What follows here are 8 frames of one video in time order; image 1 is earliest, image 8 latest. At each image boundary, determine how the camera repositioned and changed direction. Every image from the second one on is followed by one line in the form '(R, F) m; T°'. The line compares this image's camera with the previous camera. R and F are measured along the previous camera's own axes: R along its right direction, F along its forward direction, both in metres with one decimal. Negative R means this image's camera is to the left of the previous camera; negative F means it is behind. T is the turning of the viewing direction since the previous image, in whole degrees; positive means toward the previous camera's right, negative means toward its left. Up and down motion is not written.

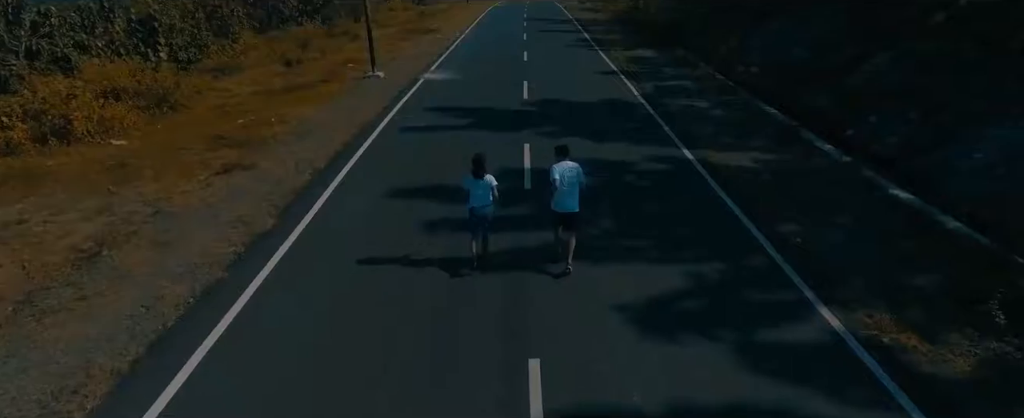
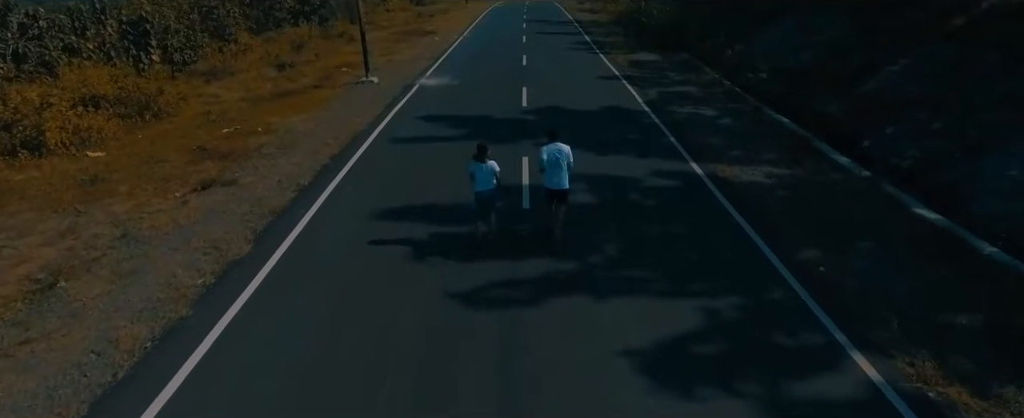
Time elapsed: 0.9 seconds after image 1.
(0.0, +0.8) m; 0°
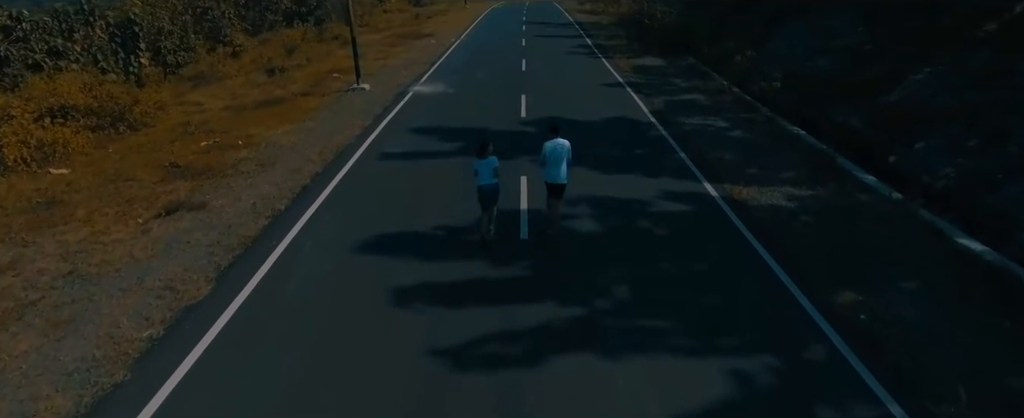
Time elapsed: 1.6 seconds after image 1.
(+0.1, +1.1) m; 0°
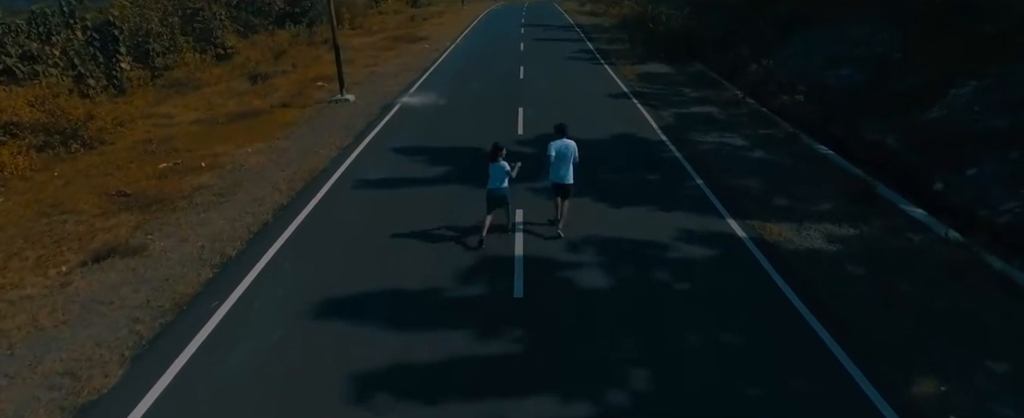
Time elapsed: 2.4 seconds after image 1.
(+0.1, +1.6) m; 0°
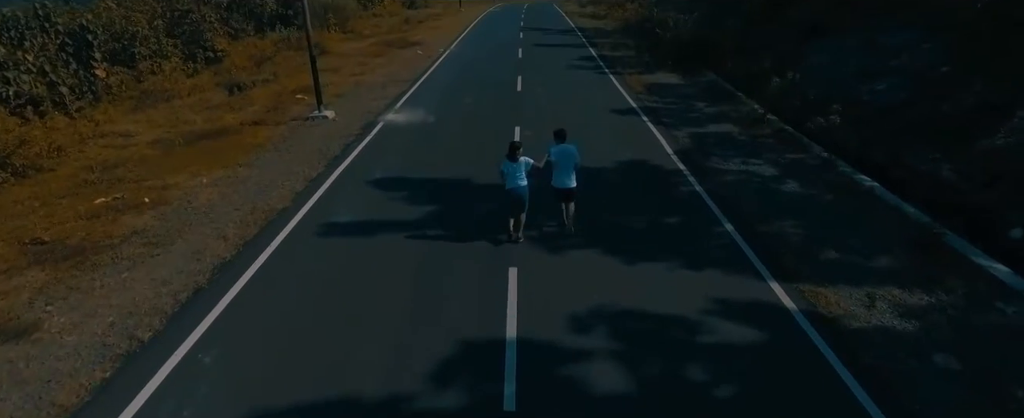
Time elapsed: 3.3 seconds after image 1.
(+0.1, +1.9) m; 0°
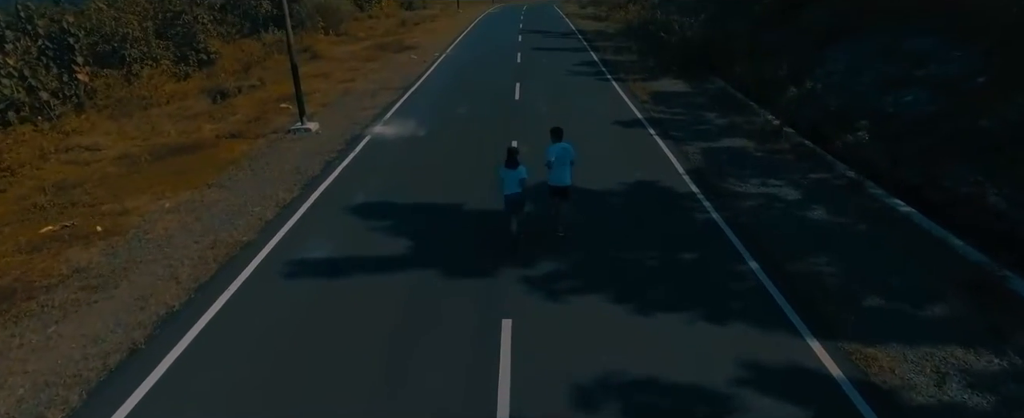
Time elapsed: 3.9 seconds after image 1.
(+0.1, +1.2) m; 0°
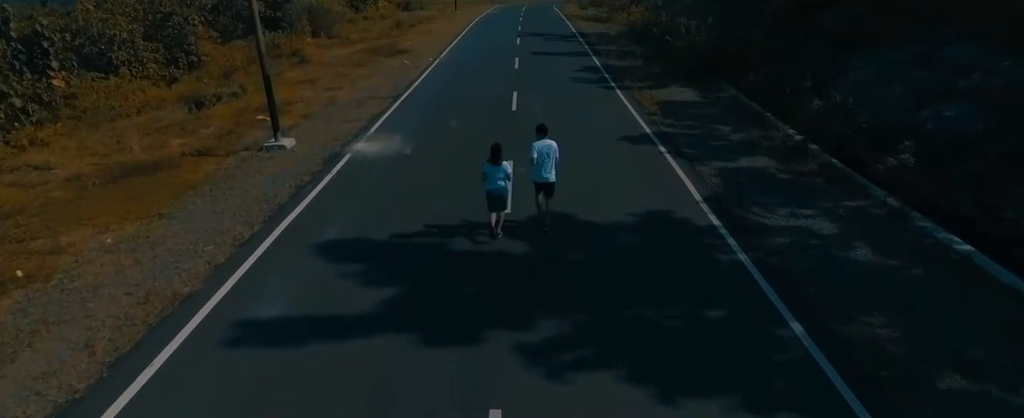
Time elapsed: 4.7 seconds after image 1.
(+0.1, +1.6) m; 0°
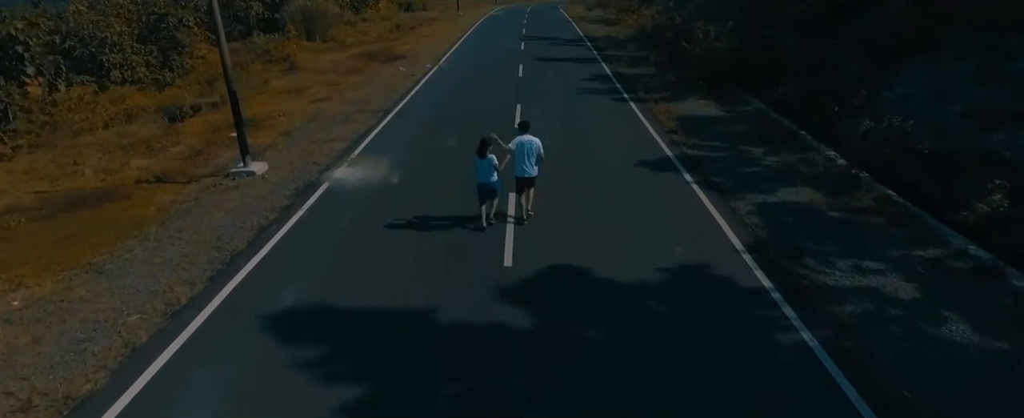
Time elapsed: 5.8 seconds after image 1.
(0.0, +2.0) m; 0°
